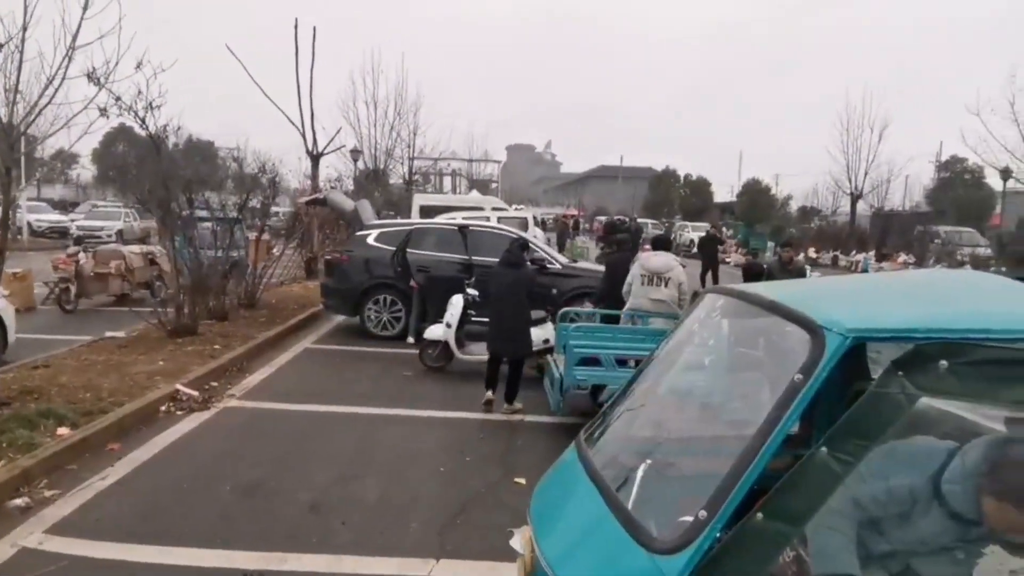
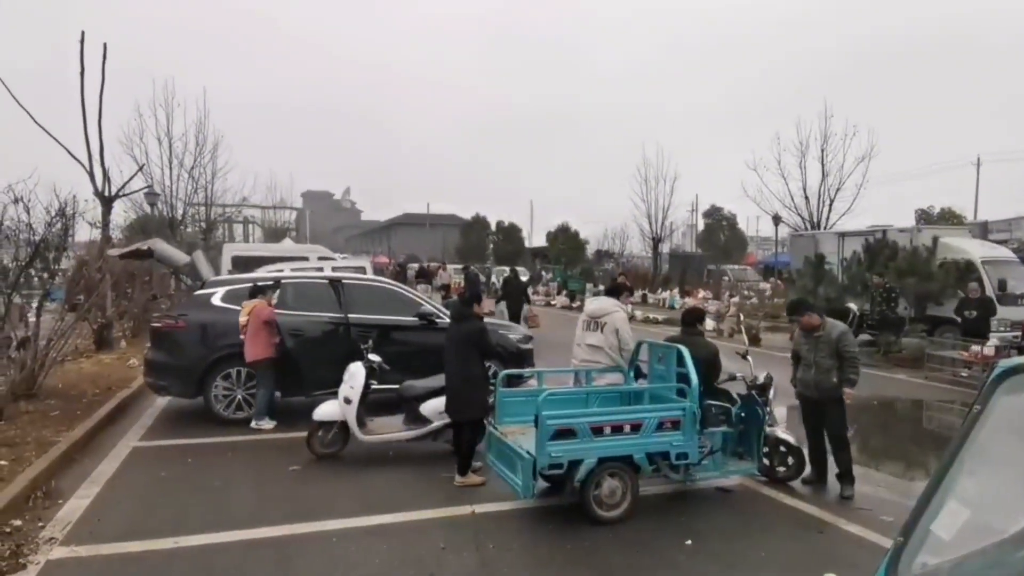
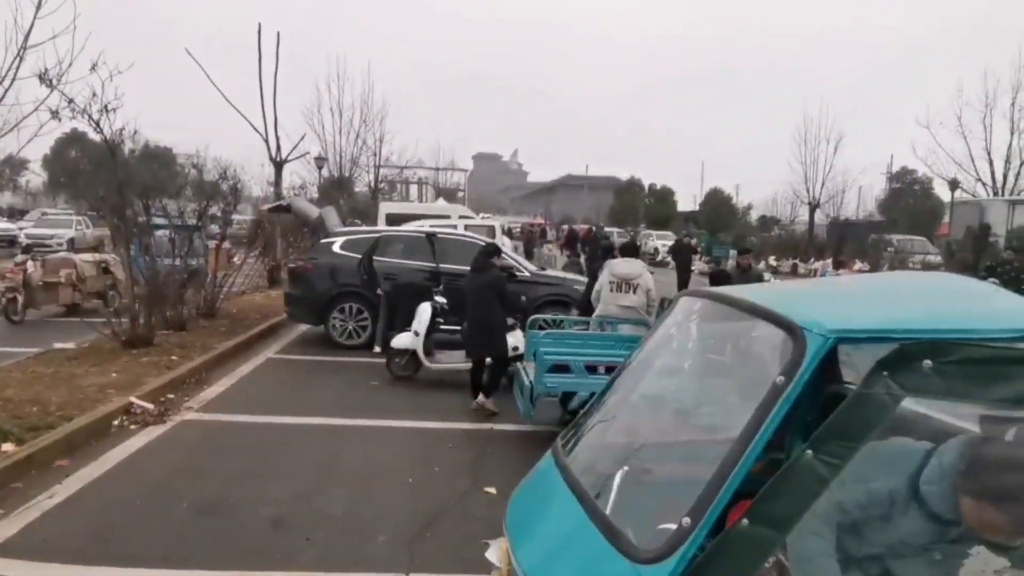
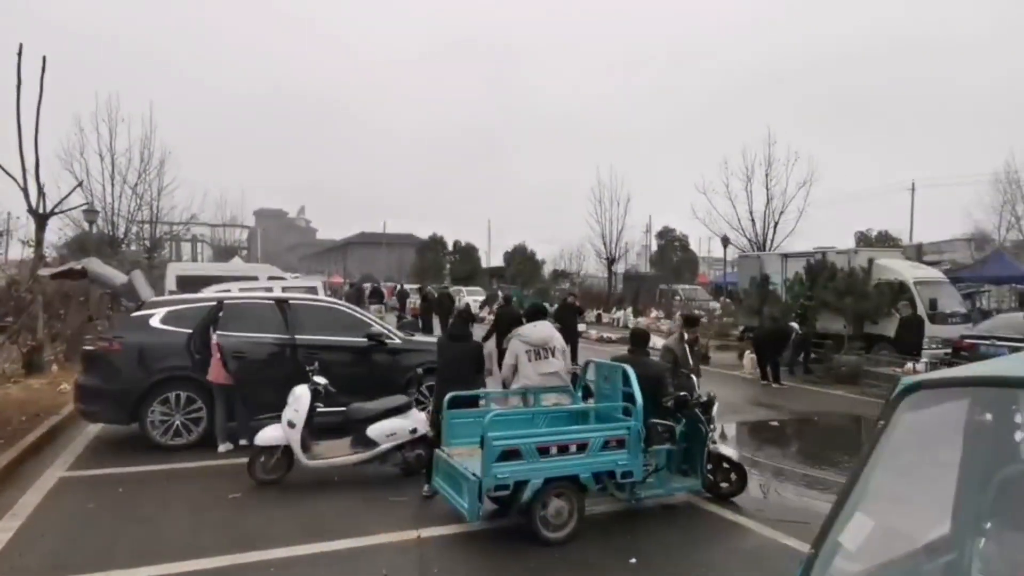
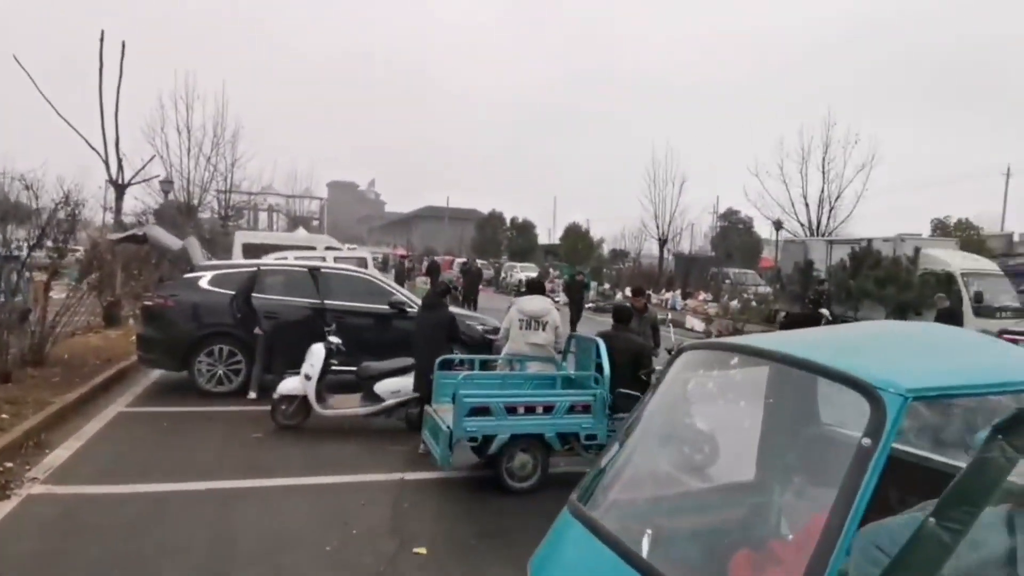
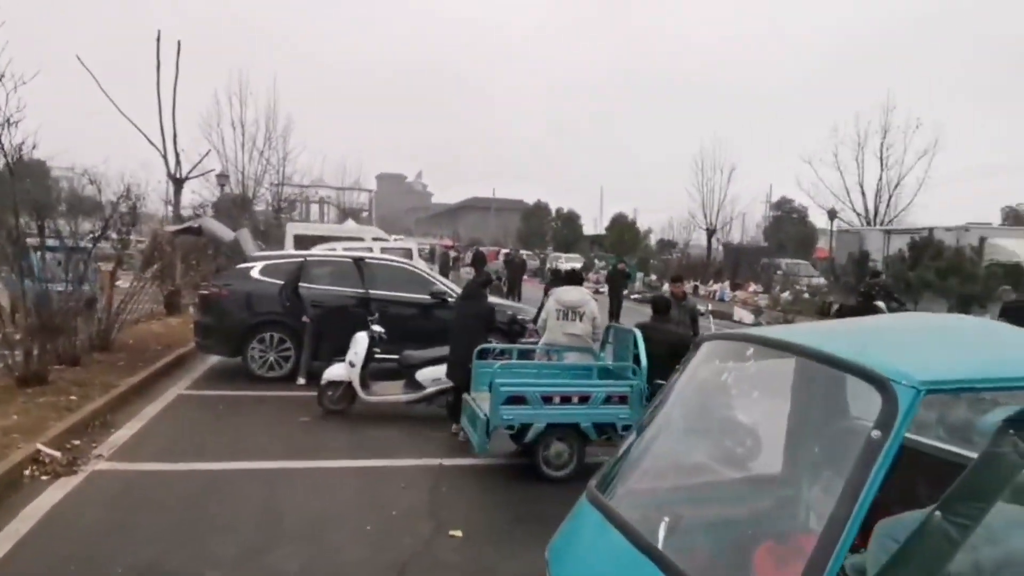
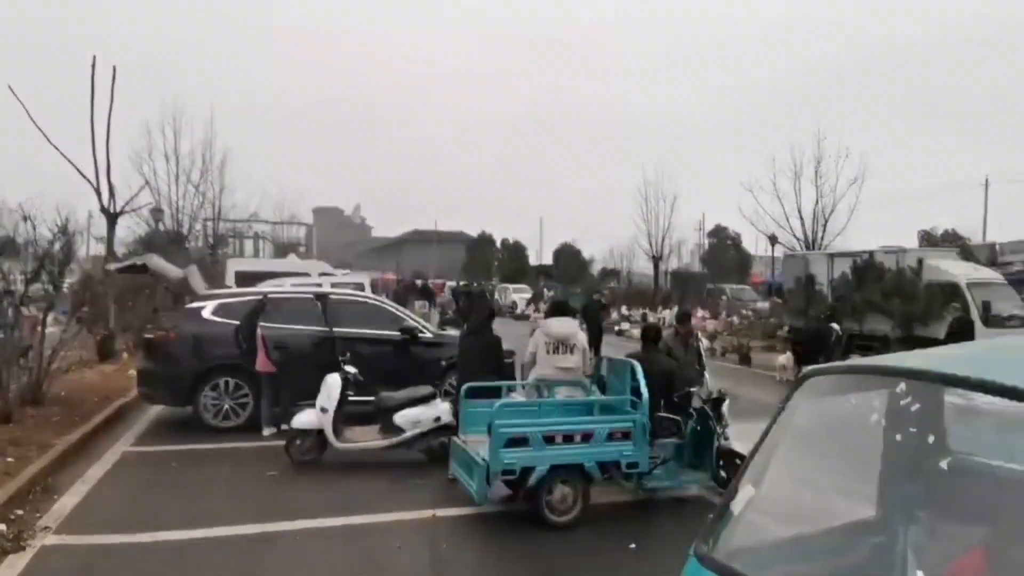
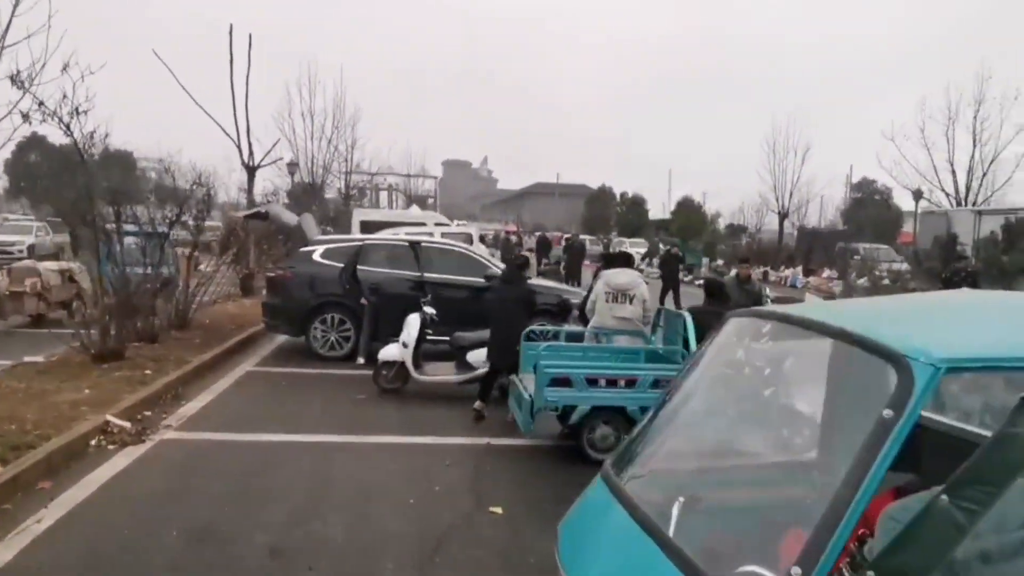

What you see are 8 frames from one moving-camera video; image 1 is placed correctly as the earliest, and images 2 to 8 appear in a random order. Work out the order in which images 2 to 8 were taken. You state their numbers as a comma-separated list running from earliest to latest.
3, 8, 6, 5, 7, 4, 2
